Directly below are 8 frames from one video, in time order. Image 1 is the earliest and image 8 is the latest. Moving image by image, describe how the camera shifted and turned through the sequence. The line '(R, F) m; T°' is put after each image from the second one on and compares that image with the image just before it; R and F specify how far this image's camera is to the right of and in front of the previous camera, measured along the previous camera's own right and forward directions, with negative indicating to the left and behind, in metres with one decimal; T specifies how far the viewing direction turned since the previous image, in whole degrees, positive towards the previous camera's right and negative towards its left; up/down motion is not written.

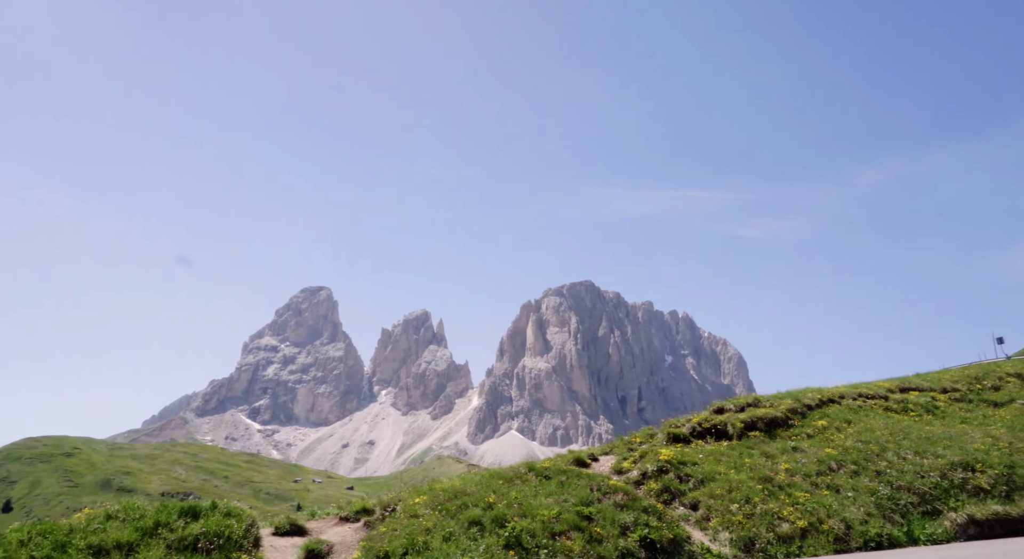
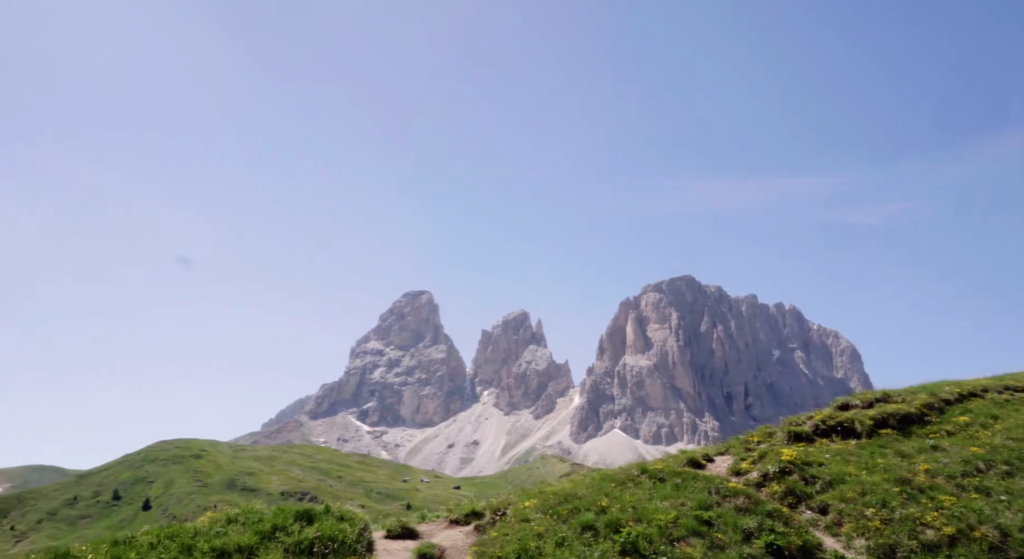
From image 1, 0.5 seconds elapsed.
(-0.2, +0.6) m; -8°
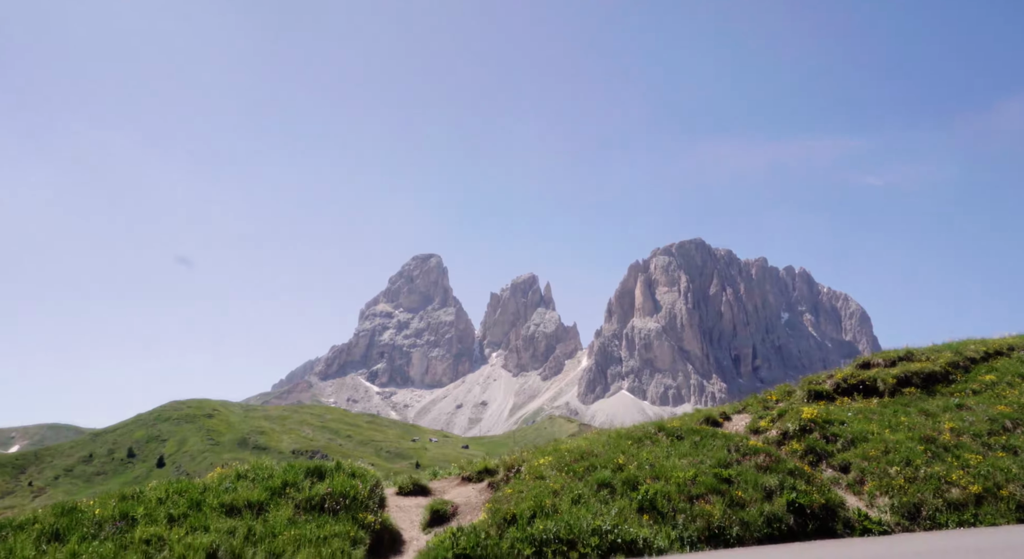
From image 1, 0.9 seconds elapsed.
(-0.2, +0.7) m; -1°
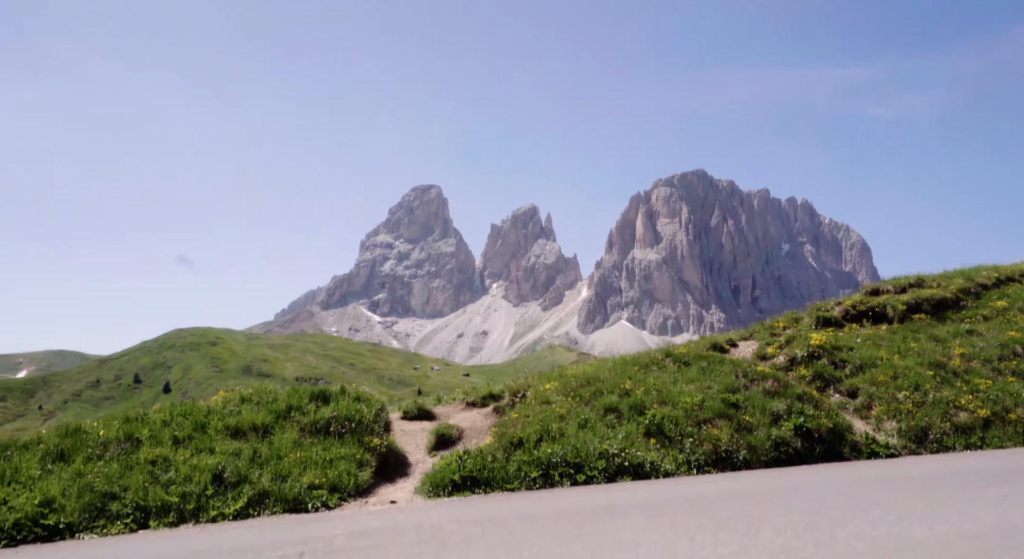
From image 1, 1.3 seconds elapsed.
(-0.1, +0.5) m; 0°
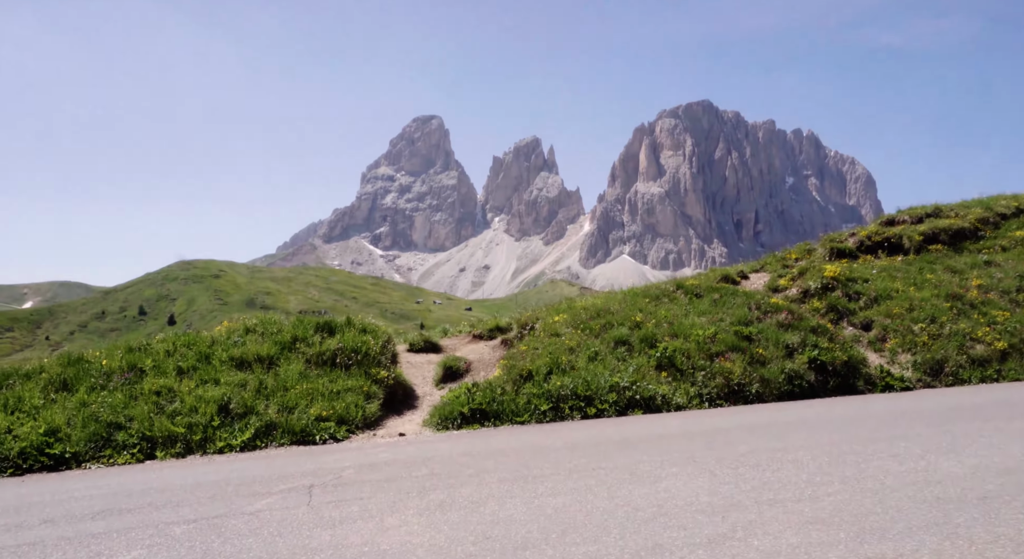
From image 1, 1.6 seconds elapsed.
(-0.2, +0.5) m; 0°
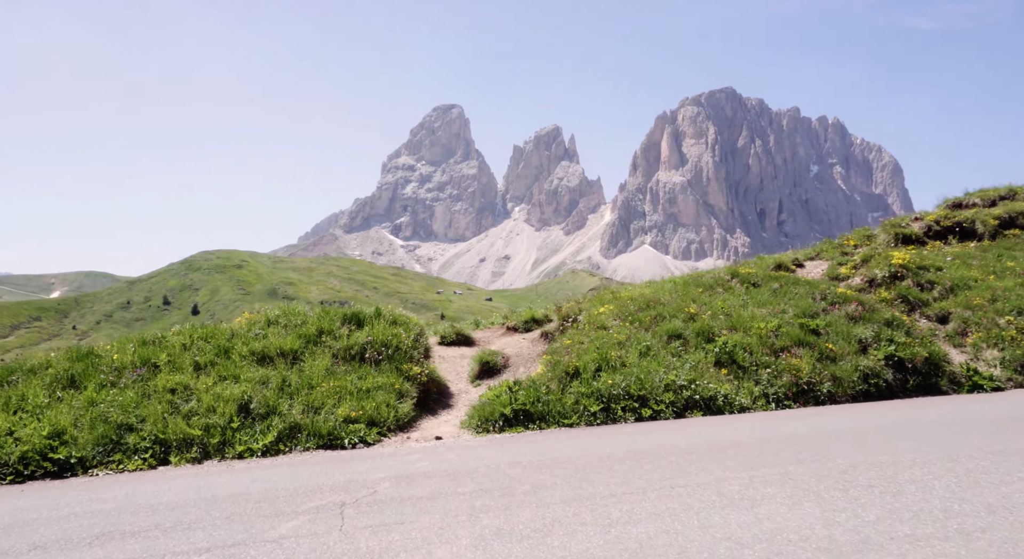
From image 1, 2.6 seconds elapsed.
(-0.5, +1.5) m; -2°
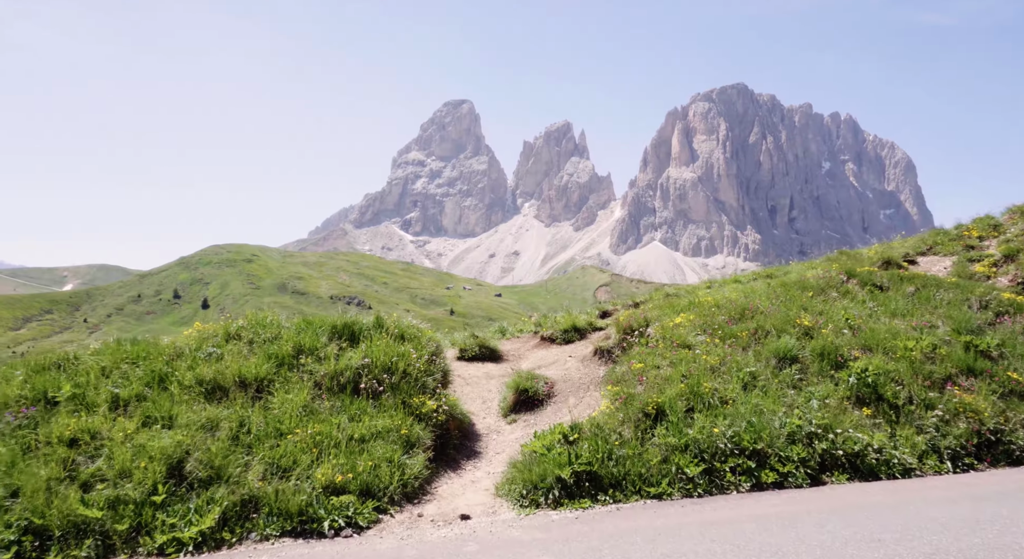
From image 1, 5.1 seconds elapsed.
(-0.7, +4.5) m; -1°
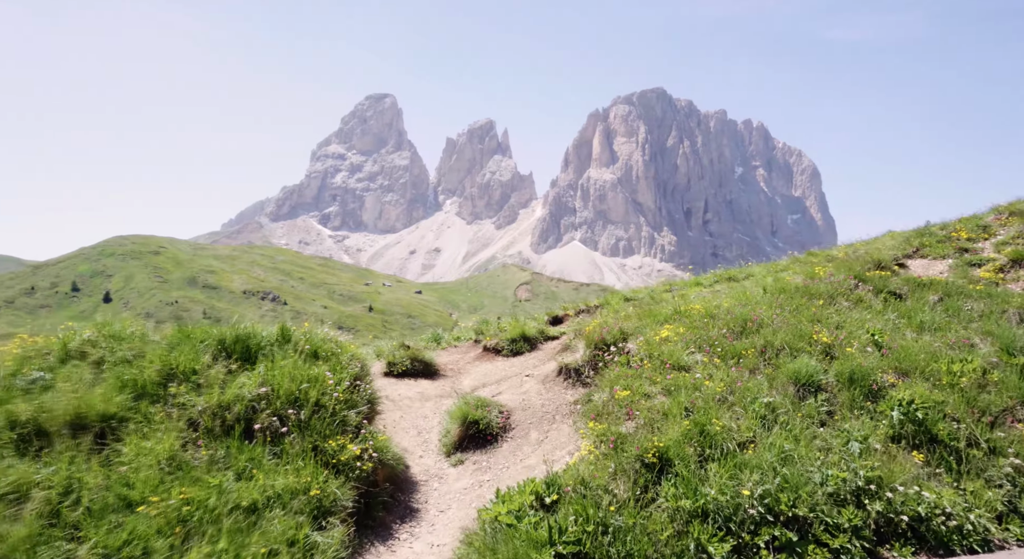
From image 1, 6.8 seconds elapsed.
(-0.4, +2.9) m; +6°
